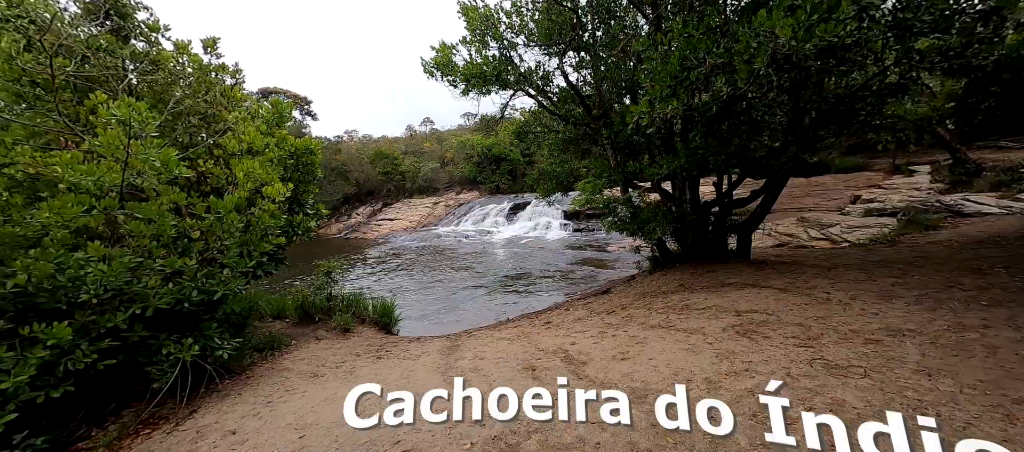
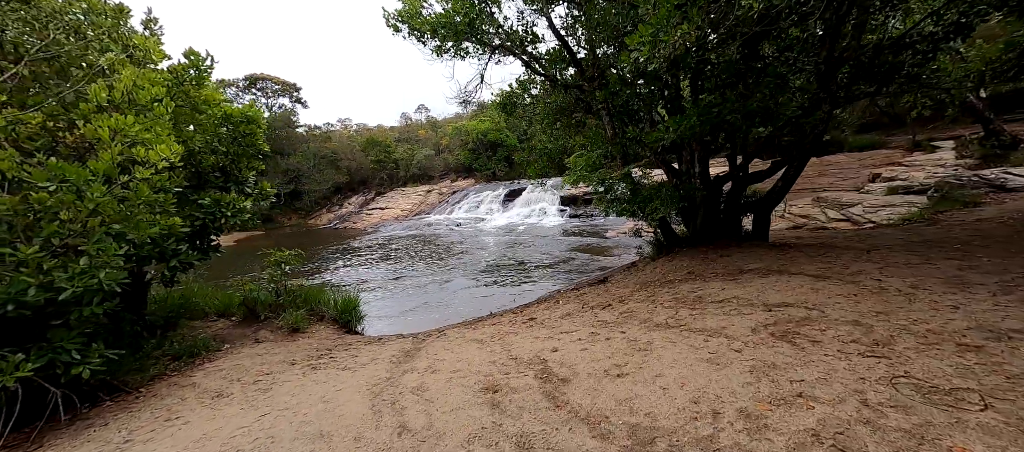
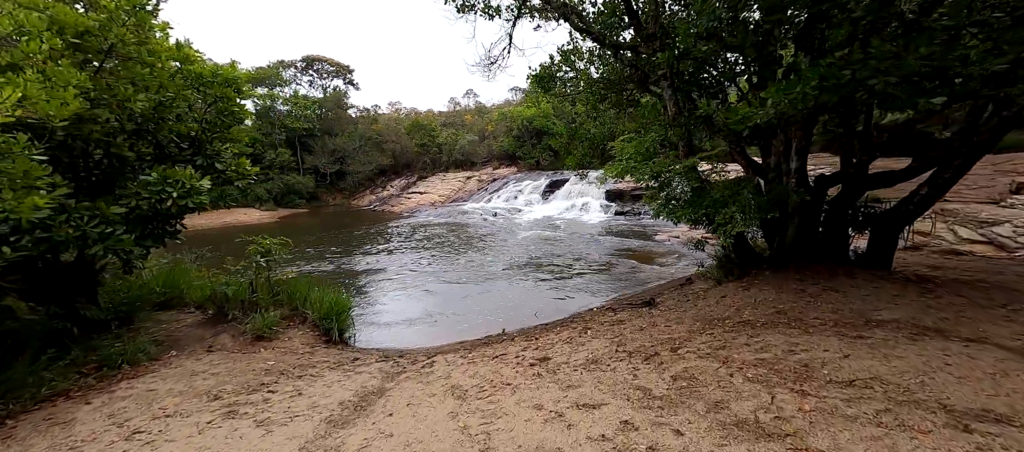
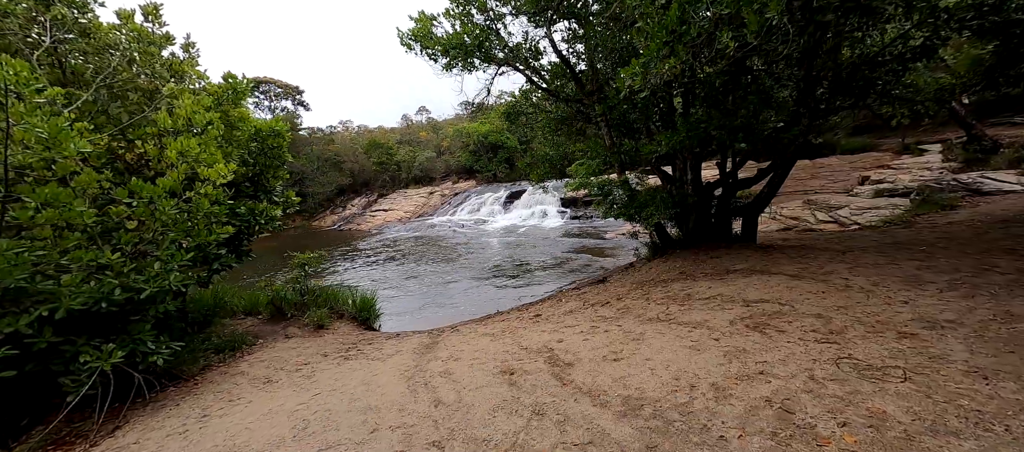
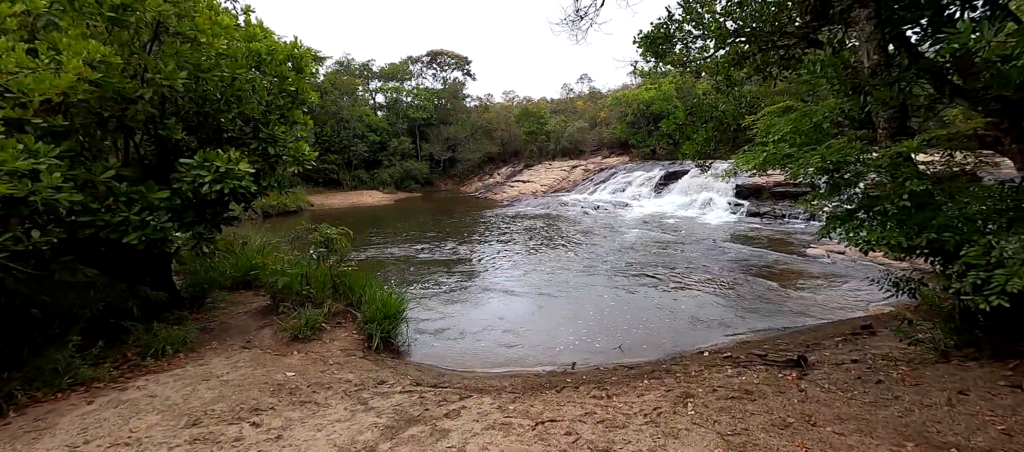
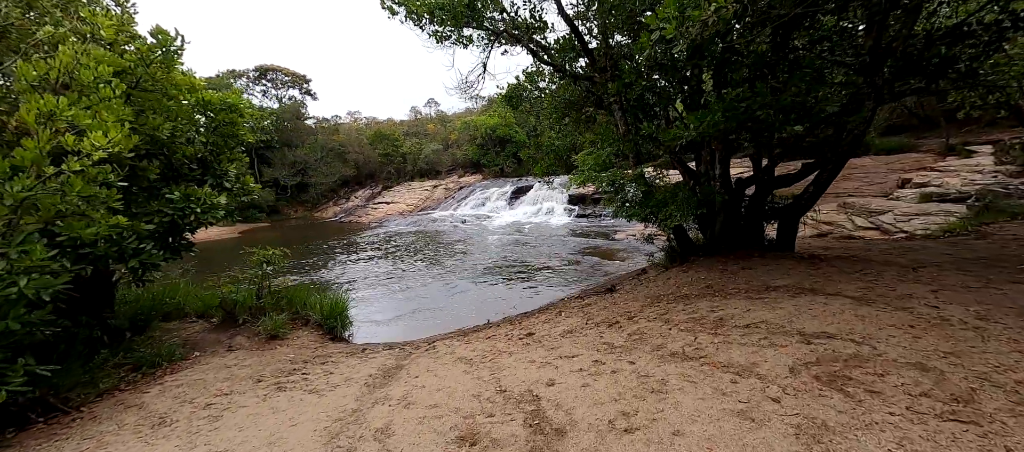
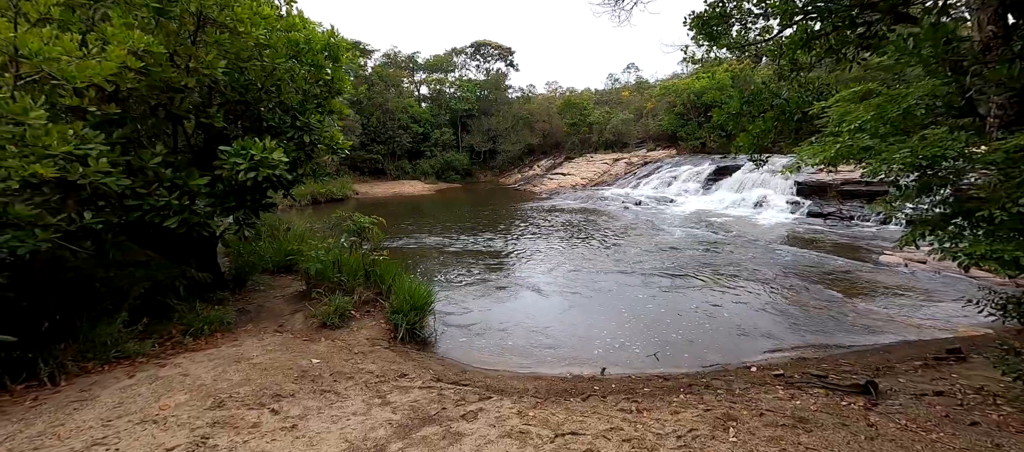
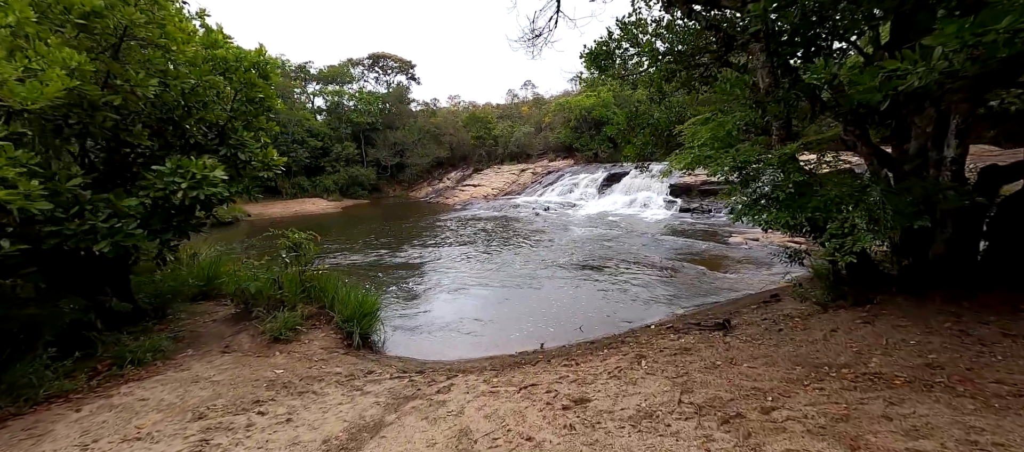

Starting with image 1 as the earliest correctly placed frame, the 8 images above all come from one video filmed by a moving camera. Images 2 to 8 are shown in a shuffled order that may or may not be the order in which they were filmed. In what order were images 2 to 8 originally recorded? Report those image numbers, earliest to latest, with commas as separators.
4, 2, 6, 3, 8, 5, 7
